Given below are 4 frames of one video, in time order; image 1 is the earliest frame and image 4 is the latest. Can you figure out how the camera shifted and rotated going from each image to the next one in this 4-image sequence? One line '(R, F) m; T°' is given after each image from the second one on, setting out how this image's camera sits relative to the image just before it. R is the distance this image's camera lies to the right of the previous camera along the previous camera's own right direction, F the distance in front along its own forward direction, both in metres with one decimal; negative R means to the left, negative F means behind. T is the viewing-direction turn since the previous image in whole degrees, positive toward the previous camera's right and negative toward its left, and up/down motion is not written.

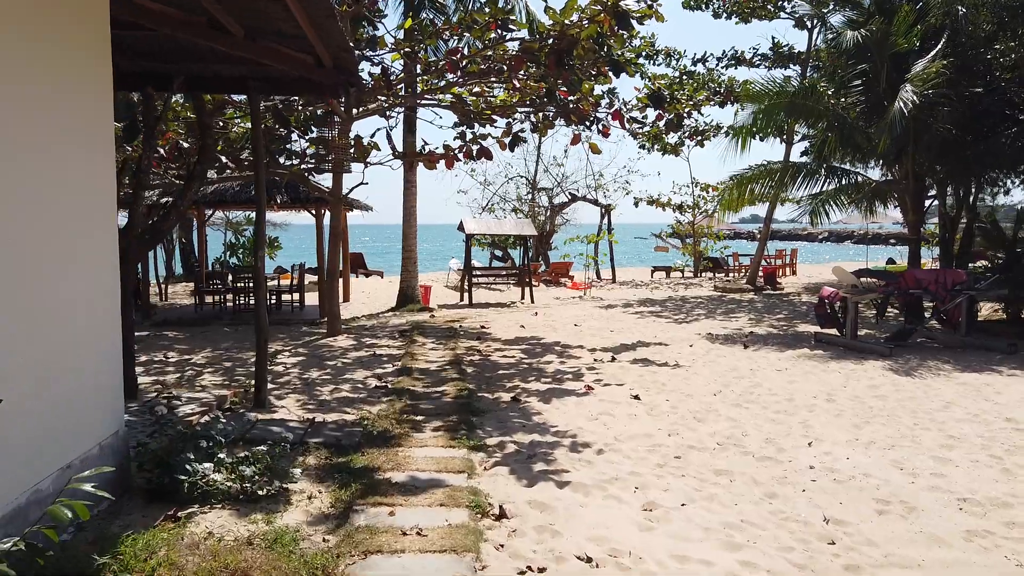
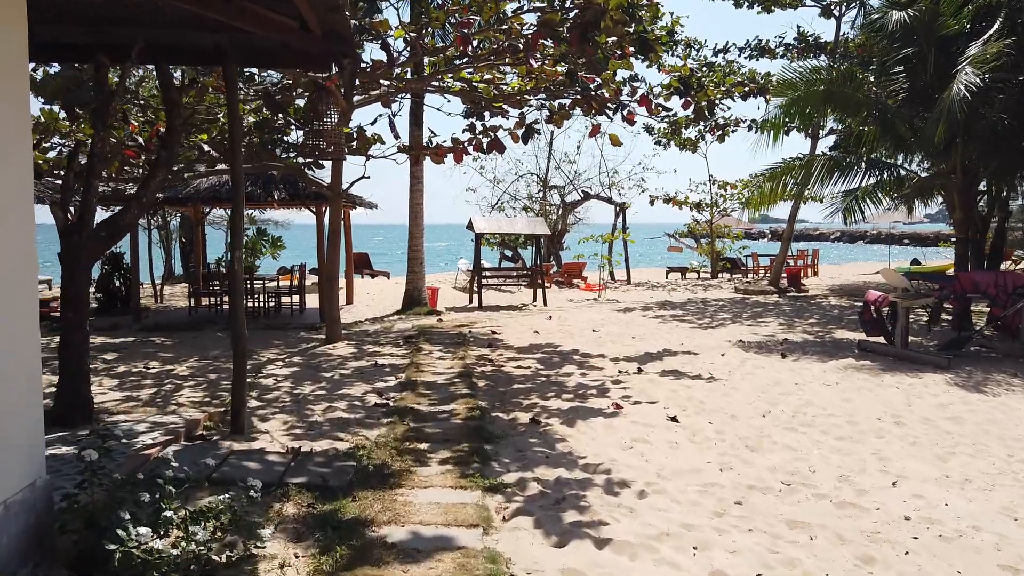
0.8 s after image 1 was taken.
(-0.1, +0.7) m; -1°
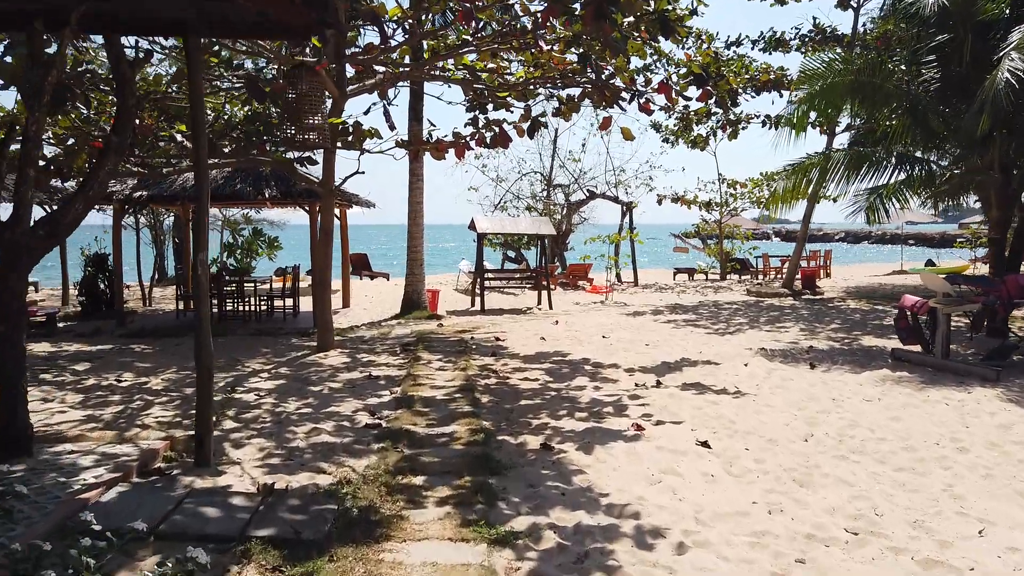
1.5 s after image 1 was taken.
(0.0, +0.6) m; 0°
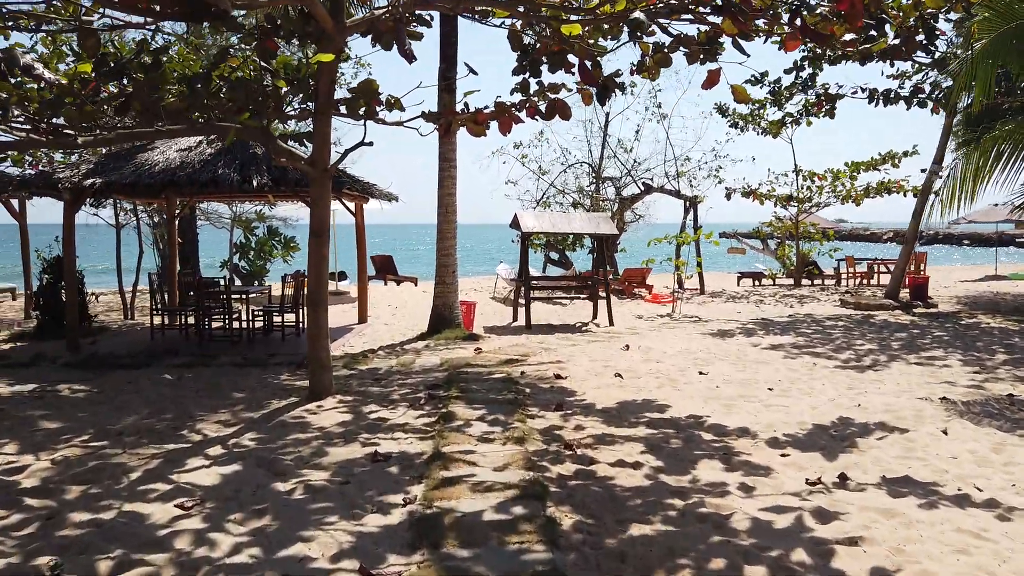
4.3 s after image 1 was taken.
(-0.3, +2.4) m; -2°
